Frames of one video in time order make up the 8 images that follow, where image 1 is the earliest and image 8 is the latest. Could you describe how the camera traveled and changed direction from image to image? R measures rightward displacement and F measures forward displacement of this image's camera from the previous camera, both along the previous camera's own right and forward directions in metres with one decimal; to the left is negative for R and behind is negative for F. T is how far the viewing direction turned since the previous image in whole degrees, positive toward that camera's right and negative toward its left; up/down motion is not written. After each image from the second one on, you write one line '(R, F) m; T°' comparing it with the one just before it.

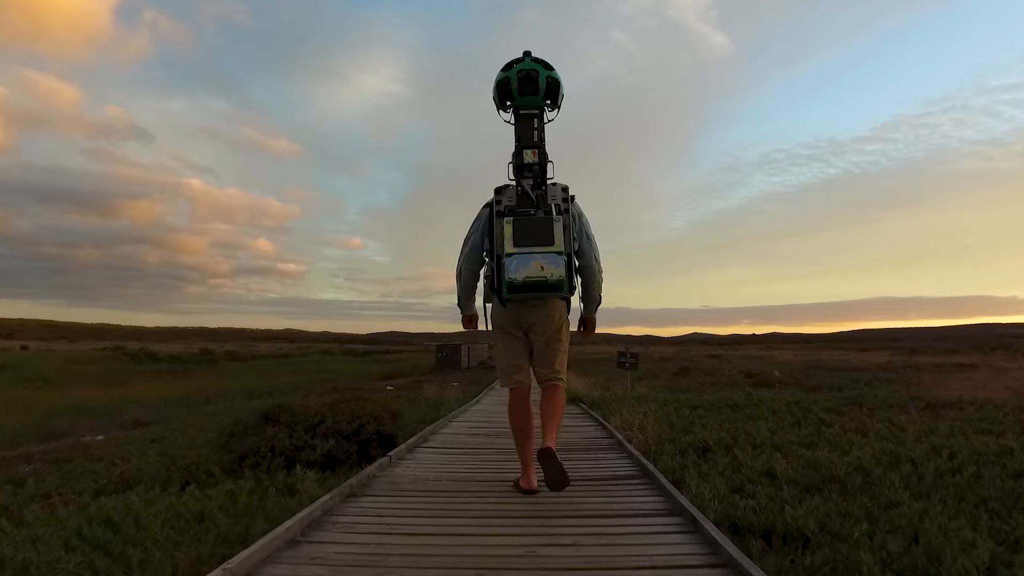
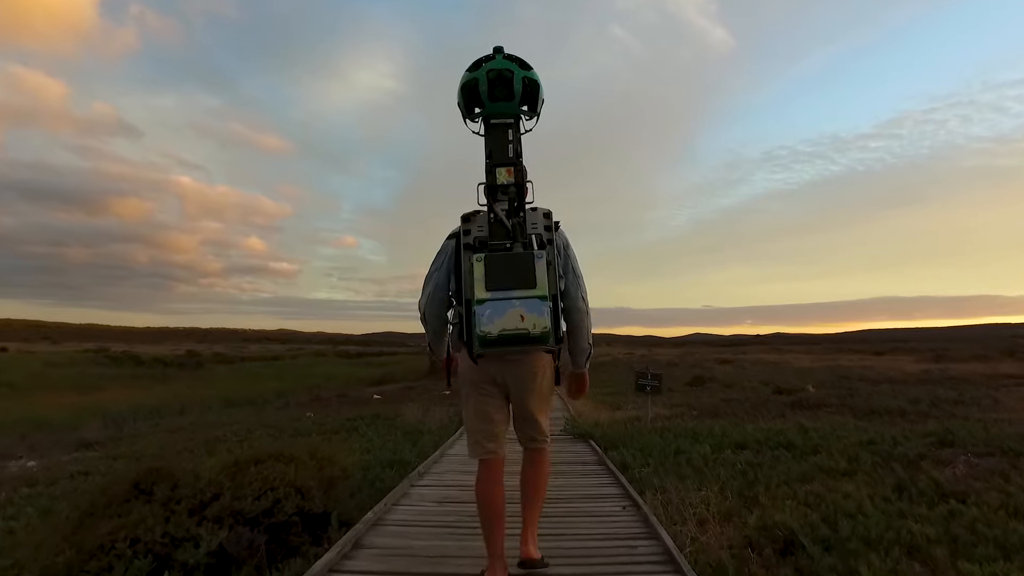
(+0.1, +2.4) m; 0°
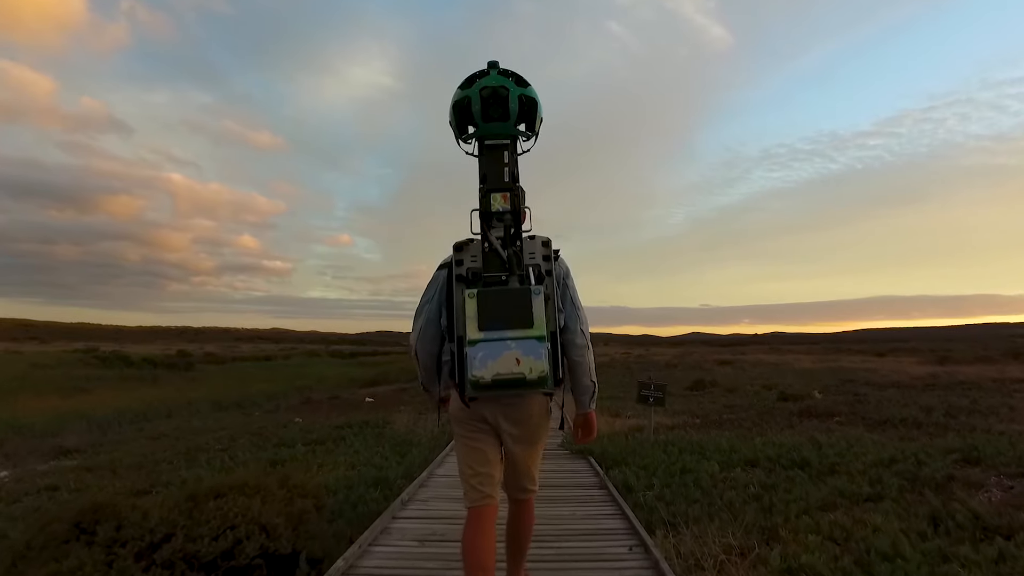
(0.0, +0.6) m; 0°
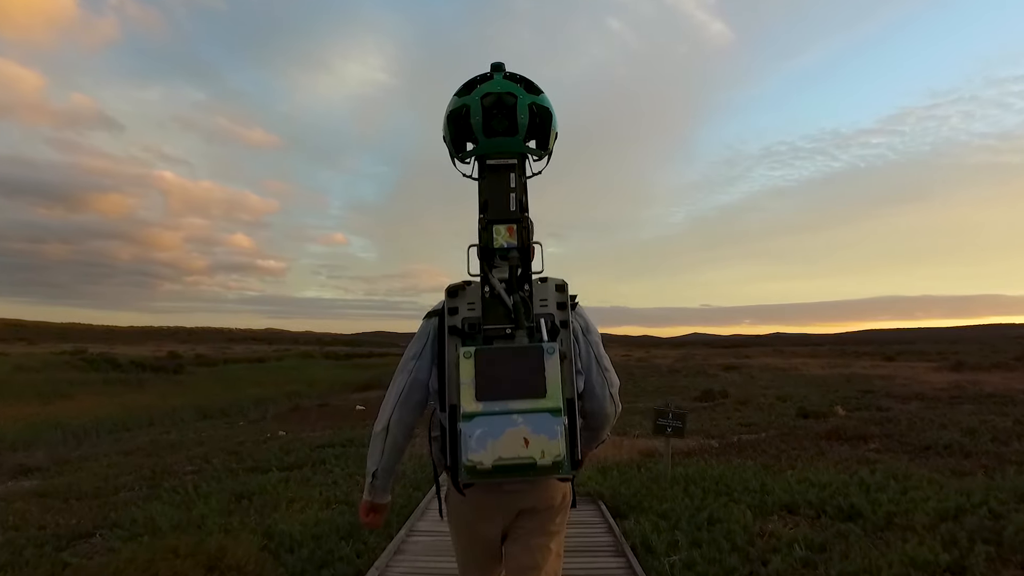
(0.0, +1.2) m; 0°
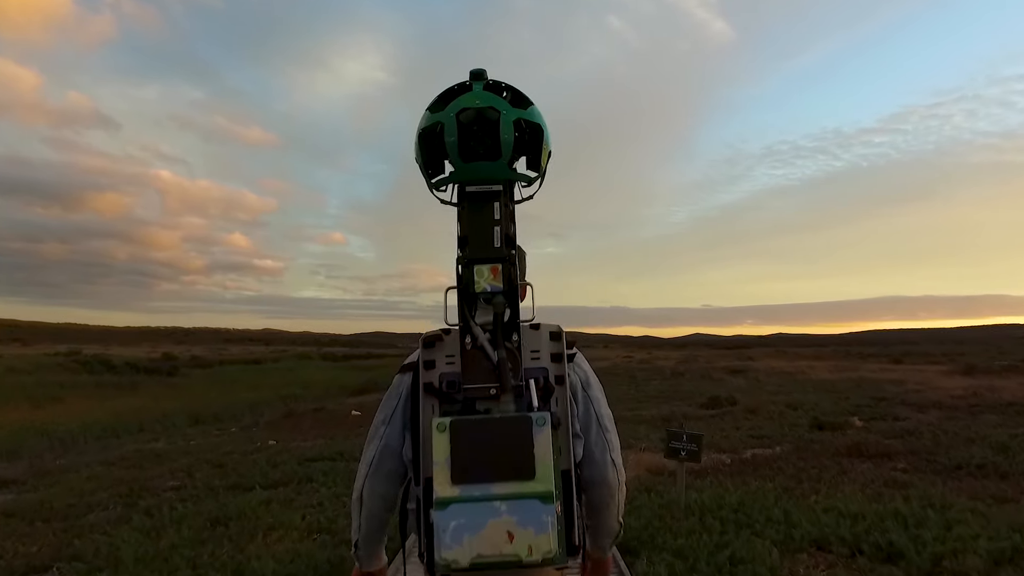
(0.0, +0.7) m; 0°
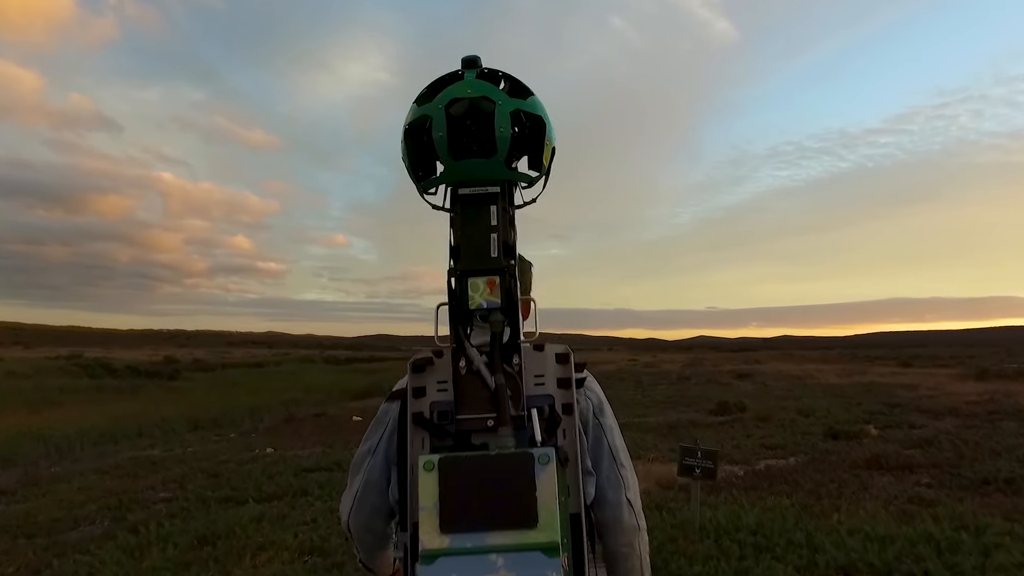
(0.0, +0.4) m; 0°
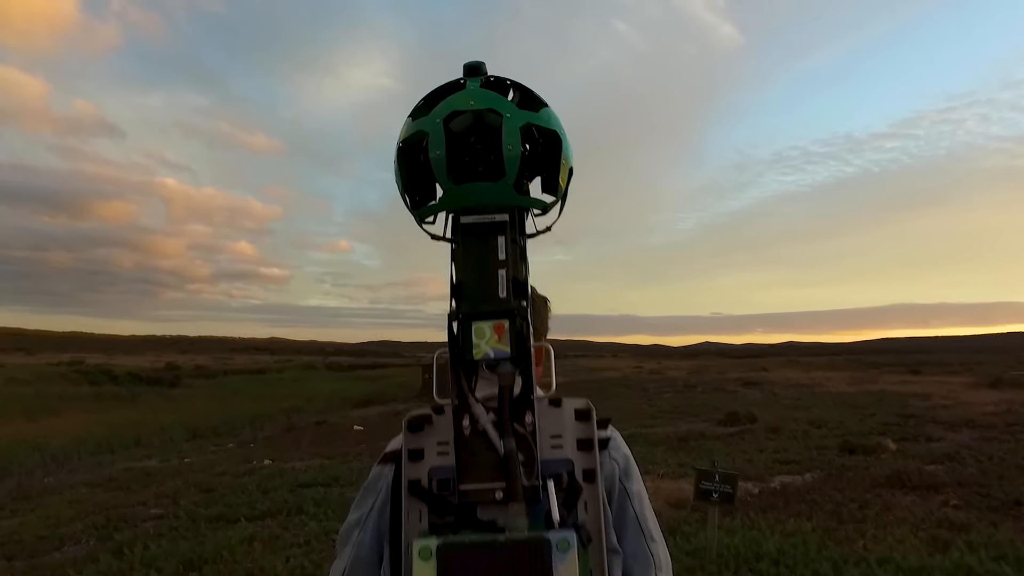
(0.0, +0.4) m; 0°
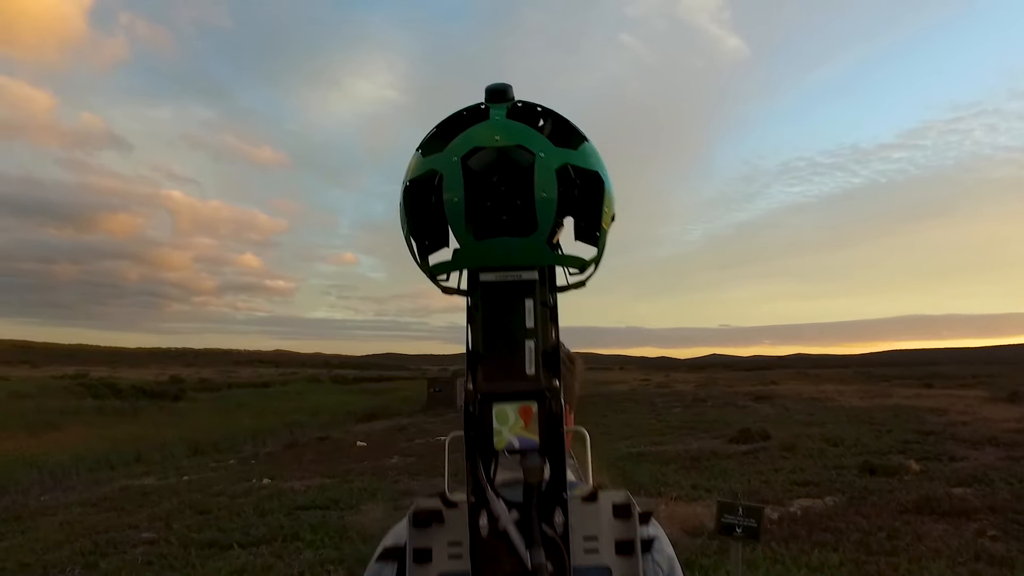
(0.0, +0.4) m; -1°
